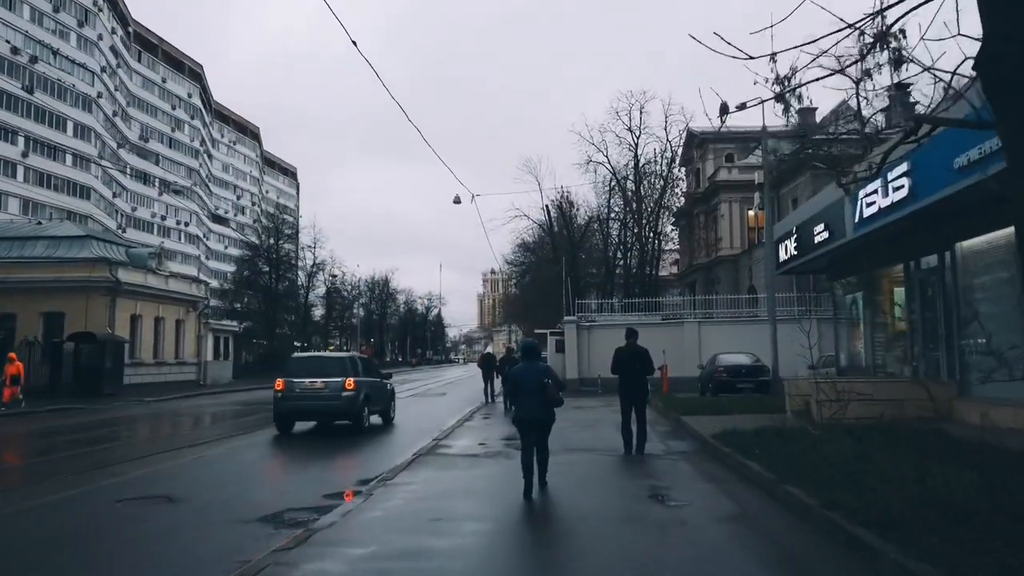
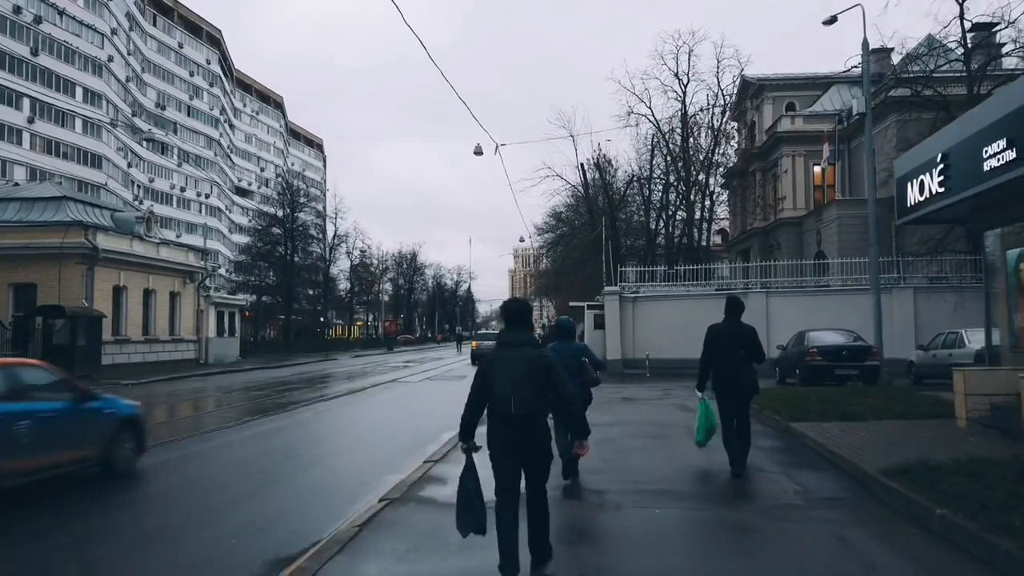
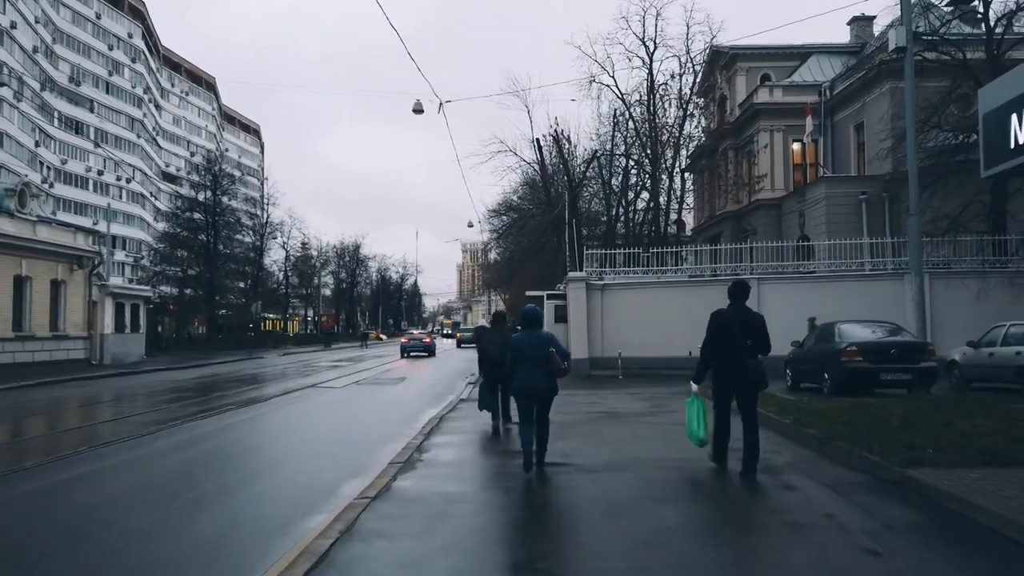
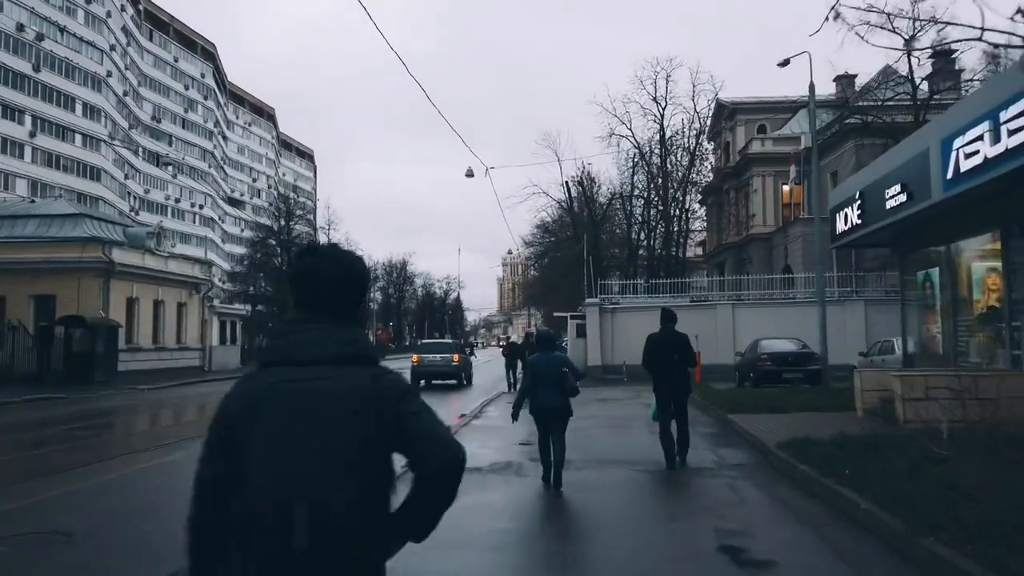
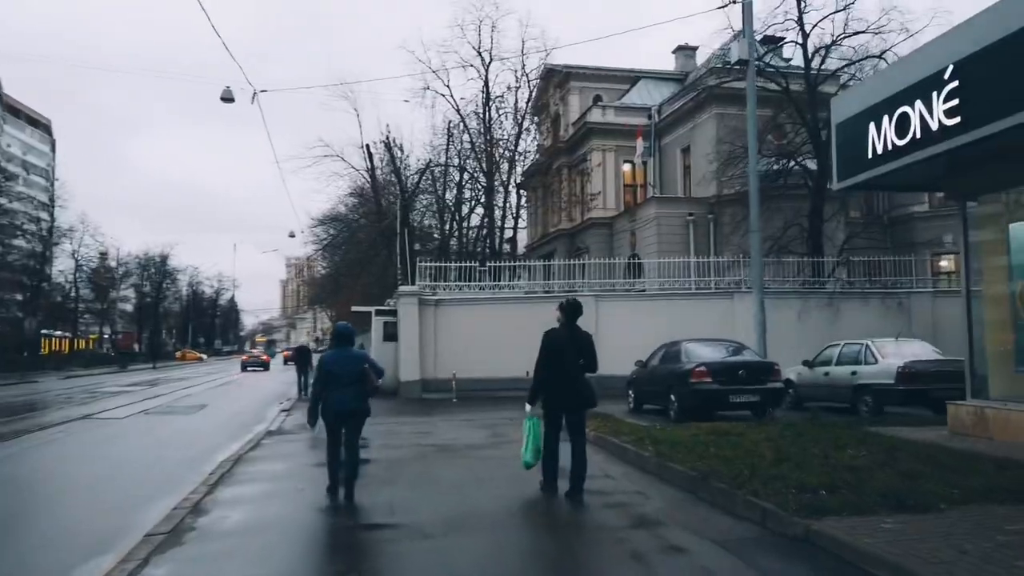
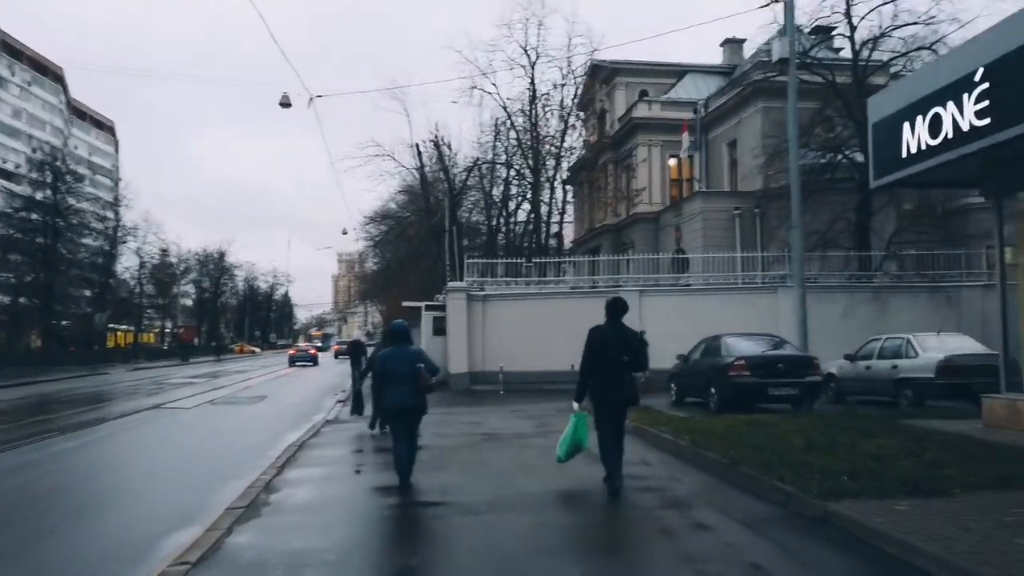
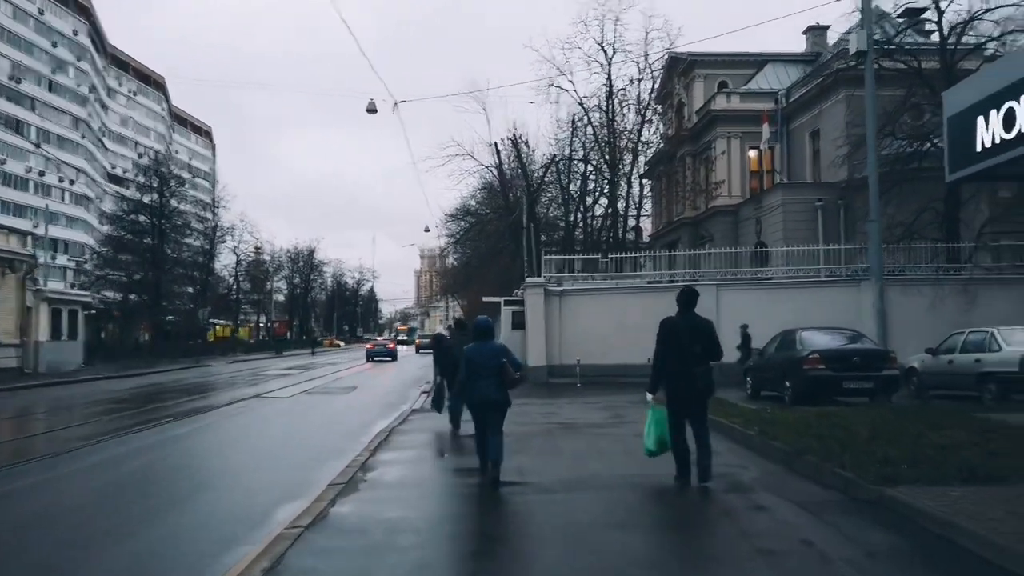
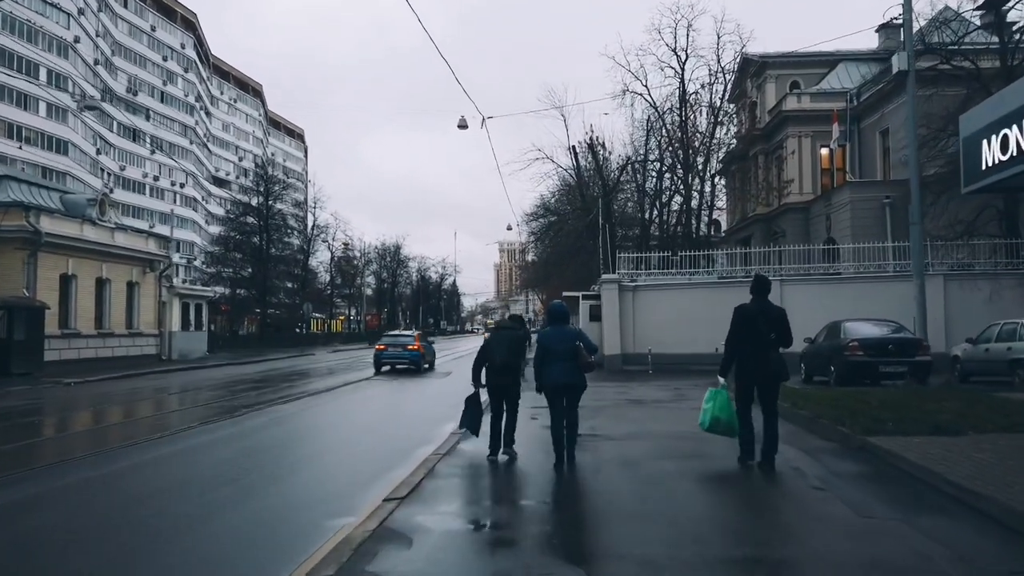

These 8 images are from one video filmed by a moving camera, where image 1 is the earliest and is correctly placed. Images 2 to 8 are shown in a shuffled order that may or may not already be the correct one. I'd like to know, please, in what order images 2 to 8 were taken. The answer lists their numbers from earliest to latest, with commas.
4, 2, 8, 3, 7, 6, 5
